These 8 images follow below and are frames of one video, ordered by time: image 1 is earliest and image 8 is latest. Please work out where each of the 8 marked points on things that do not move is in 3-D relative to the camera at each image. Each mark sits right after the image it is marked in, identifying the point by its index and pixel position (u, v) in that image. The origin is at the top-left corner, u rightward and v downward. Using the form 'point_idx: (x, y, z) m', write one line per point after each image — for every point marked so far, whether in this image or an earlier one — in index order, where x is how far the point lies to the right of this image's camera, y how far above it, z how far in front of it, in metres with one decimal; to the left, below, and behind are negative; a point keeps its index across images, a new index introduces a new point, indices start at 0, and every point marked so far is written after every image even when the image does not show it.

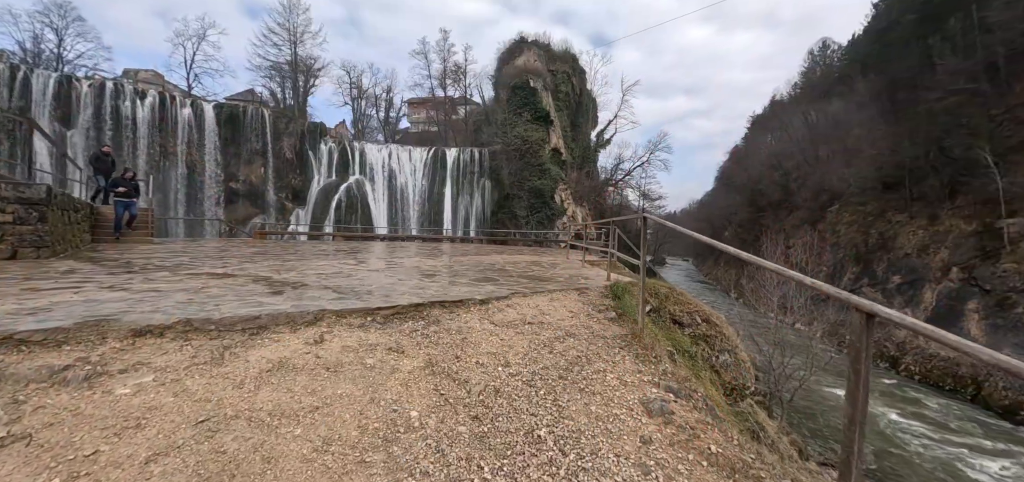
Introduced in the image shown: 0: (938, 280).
0: (+14.7, -1.3, +14.0) m
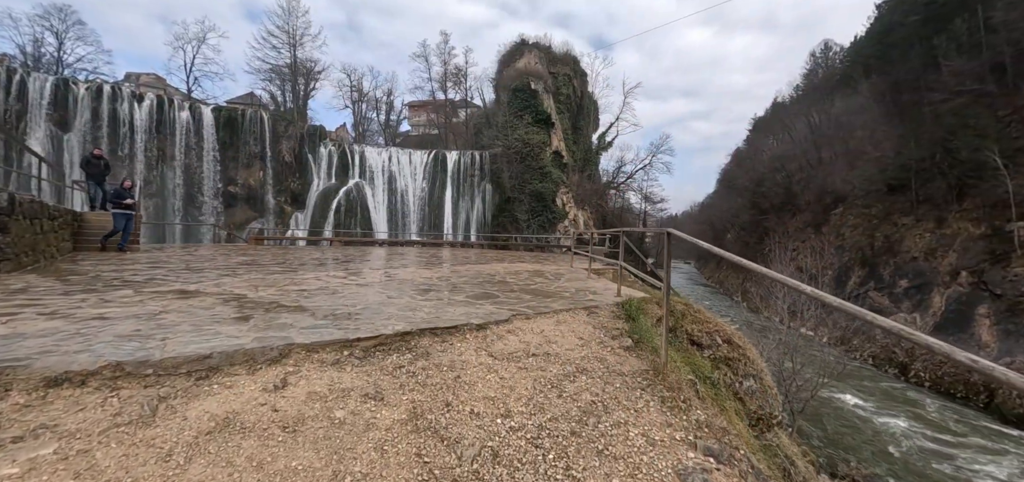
0: (+14.7, -1.5, +13.7) m
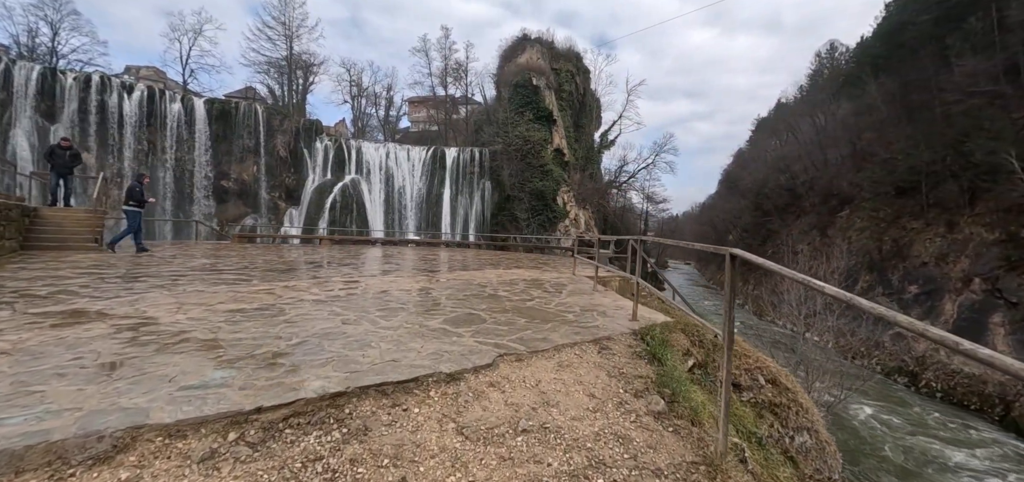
0: (+14.7, -1.6, +13.3) m
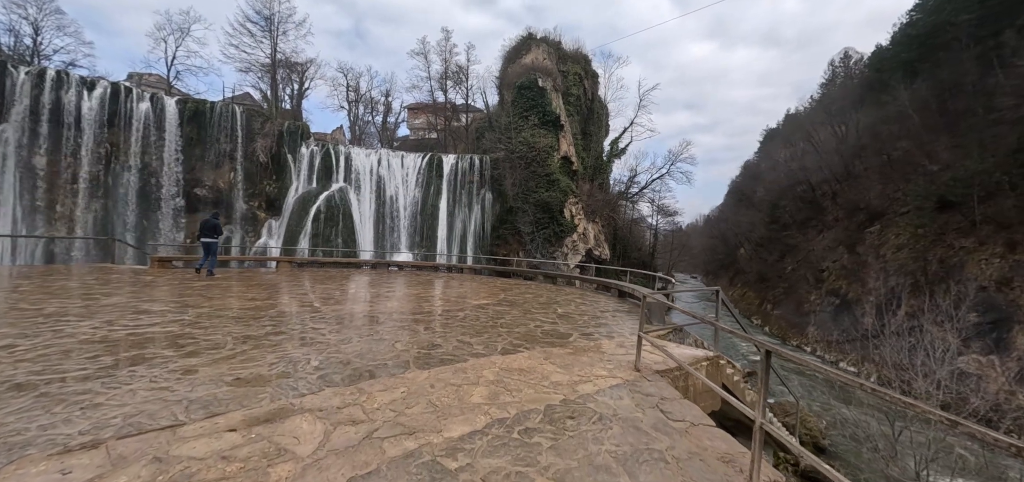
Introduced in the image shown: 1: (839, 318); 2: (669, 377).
0: (+14.7, -2.3, +11.3) m
1: (+14.8, -3.5, +18.1) m
2: (+1.2, -1.0, +3.0) m
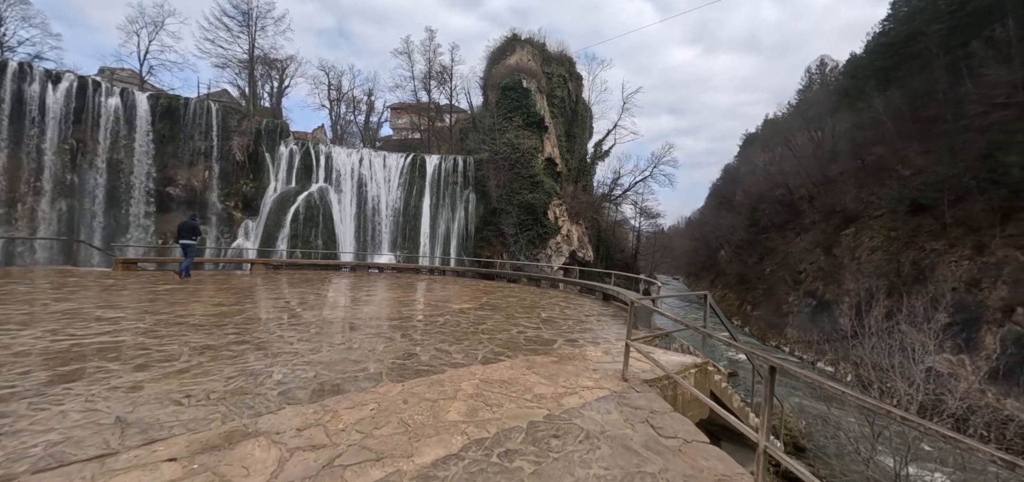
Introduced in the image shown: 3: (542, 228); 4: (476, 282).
0: (+14.3, -2.4, +11.7) m
1: (+14.0, -3.6, +18.5) m
2: (+1.0, -1.0, +2.8) m
3: (+1.4, +0.6, +18.3) m
4: (-1.1, -1.3, +12.2) m
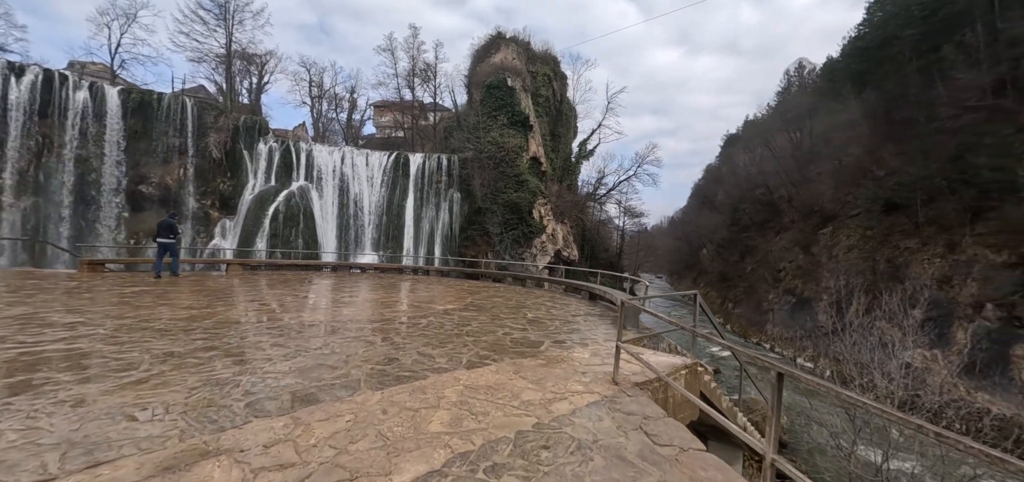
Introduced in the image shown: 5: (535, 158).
0: (+13.8, -2.4, +12.1) m
1: (+13.4, -3.6, +18.9) m
2: (+0.9, -1.0, +2.8) m
3: (+0.7, +0.6, +18.2) m
4: (-1.6, -1.2, +12.0) m
5: (+1.2, +4.2, +20.0) m
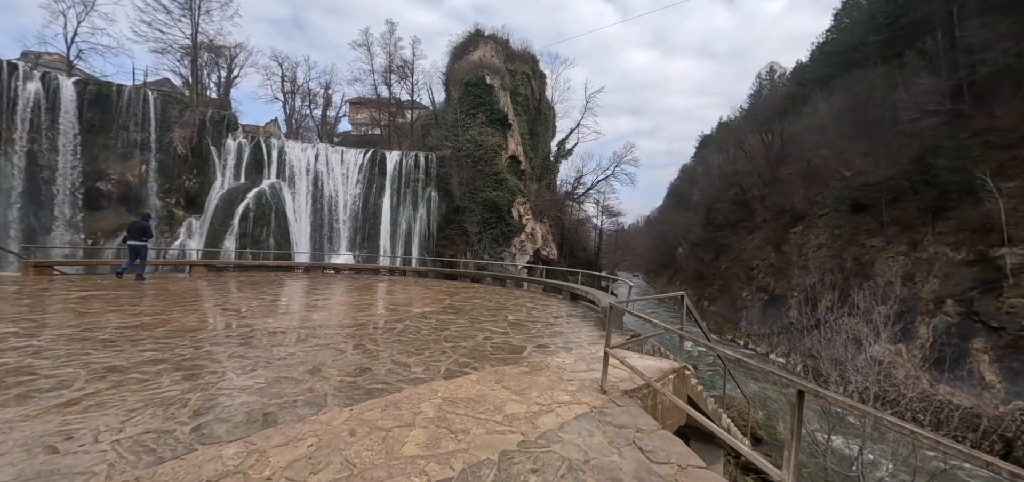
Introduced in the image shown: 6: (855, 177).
0: (+13.2, -2.3, +12.6) m
1: (+12.4, -3.5, +19.4) m
2: (+0.8, -1.0, +2.6) m
3: (-0.2, +0.6, +18.1) m
4: (-2.1, -1.2, +11.7) m
5: (+0.1, +4.2, +19.8) m
6: (+16.3, +3.0, +19.0) m
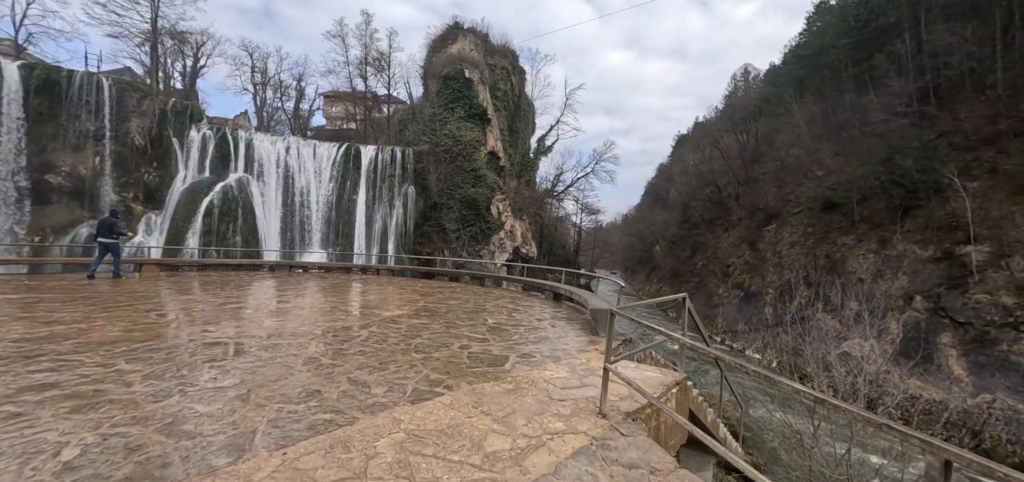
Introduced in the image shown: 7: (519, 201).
0: (+12.6, -2.2, +12.9) m
1: (+11.4, -3.4, +19.6) m
2: (+0.7, -1.0, +2.3) m
3: (-1.1, +0.8, +17.6) m
4: (-2.7, -1.1, +11.2) m
5: (-0.8, +4.3, +19.4) m
6: (+15.3, +3.1, +19.4) m
7: (+0.5, +2.0, +19.8) m
